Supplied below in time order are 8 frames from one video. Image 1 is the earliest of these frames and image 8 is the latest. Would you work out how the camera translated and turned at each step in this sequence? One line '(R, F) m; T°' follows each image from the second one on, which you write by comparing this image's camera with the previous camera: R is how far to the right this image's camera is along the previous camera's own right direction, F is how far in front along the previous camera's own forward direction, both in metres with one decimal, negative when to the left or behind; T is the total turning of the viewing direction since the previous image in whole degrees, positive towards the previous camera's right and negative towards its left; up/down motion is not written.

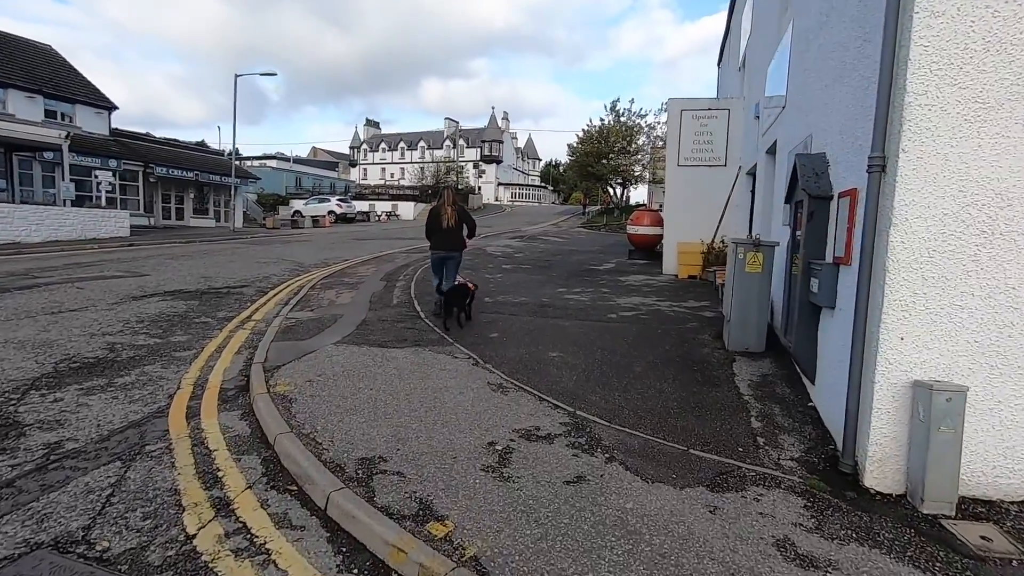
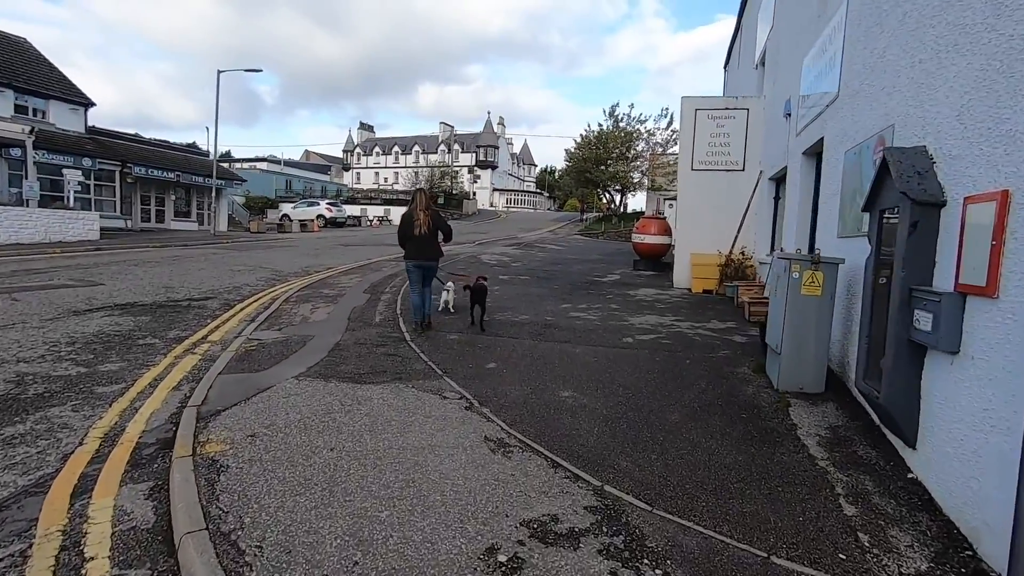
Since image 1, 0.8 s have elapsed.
(-0.1, +1.2) m; +1°
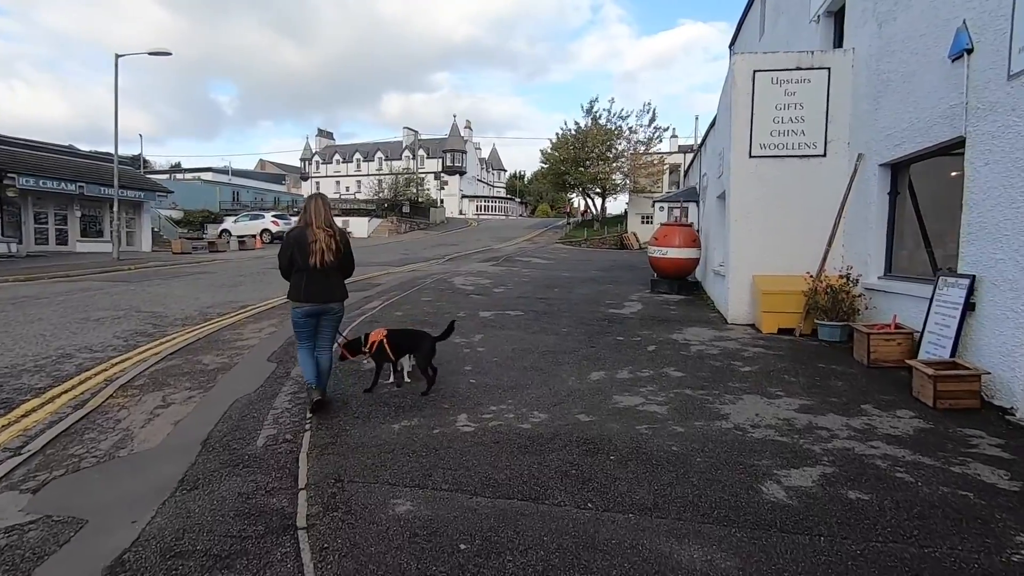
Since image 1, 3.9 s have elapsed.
(-0.2, +3.8) m; +3°
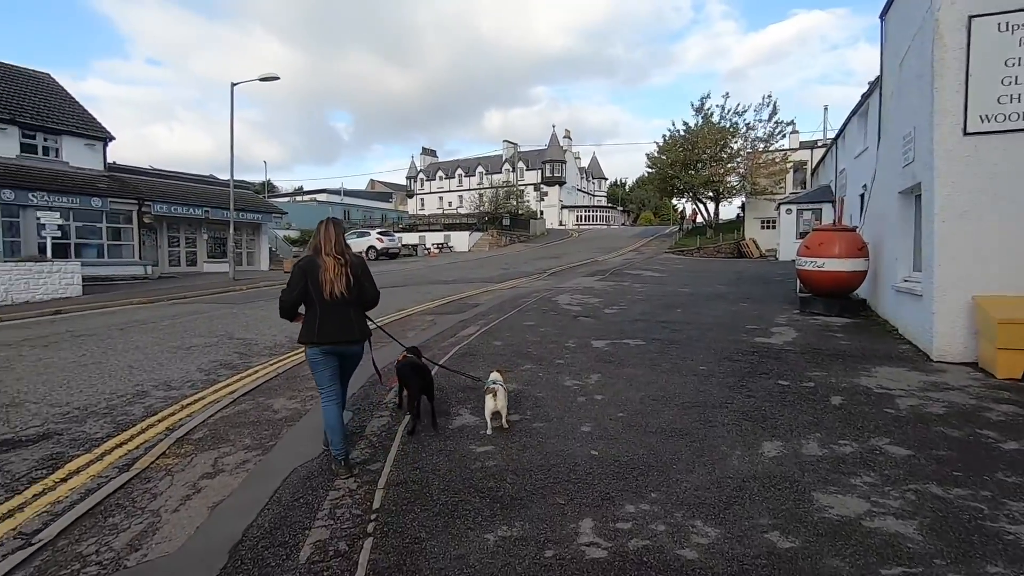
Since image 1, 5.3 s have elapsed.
(-0.3, +1.5) m; -11°
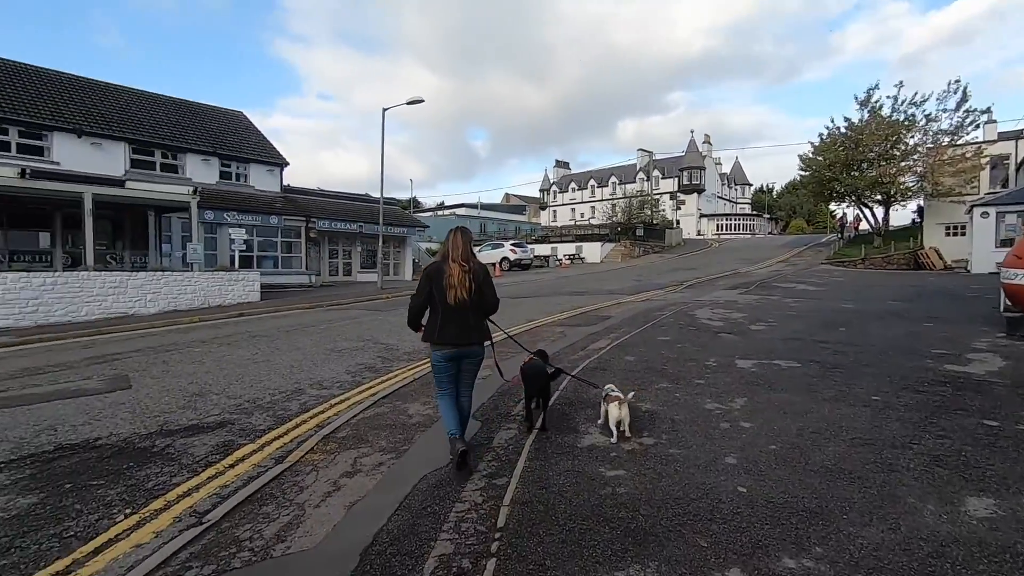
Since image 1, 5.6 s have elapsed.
(0.0, +0.2) m; -14°
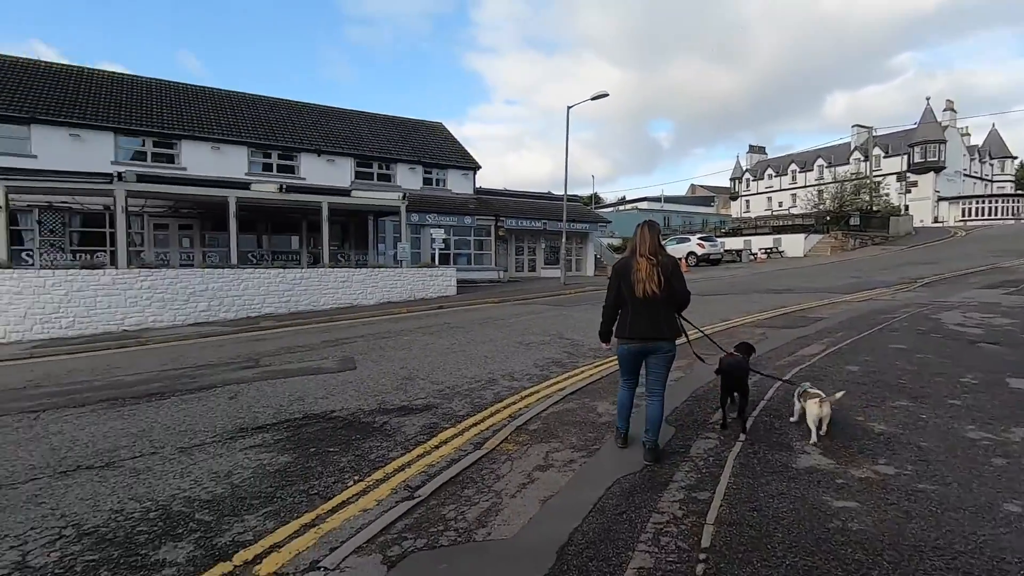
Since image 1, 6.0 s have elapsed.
(-0.1, +0.1) m; -19°
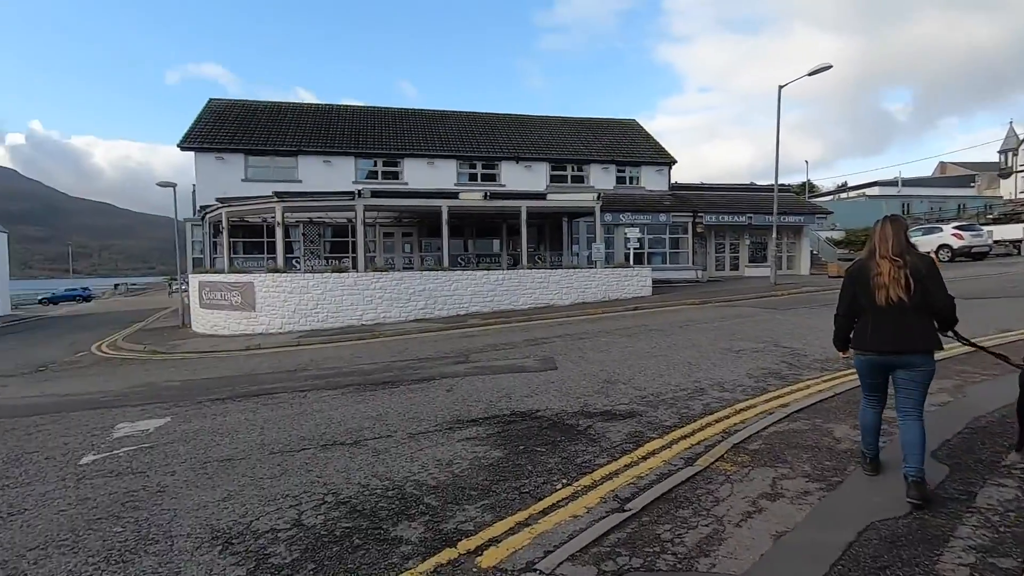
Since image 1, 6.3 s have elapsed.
(-0.2, +0.1) m; -20°
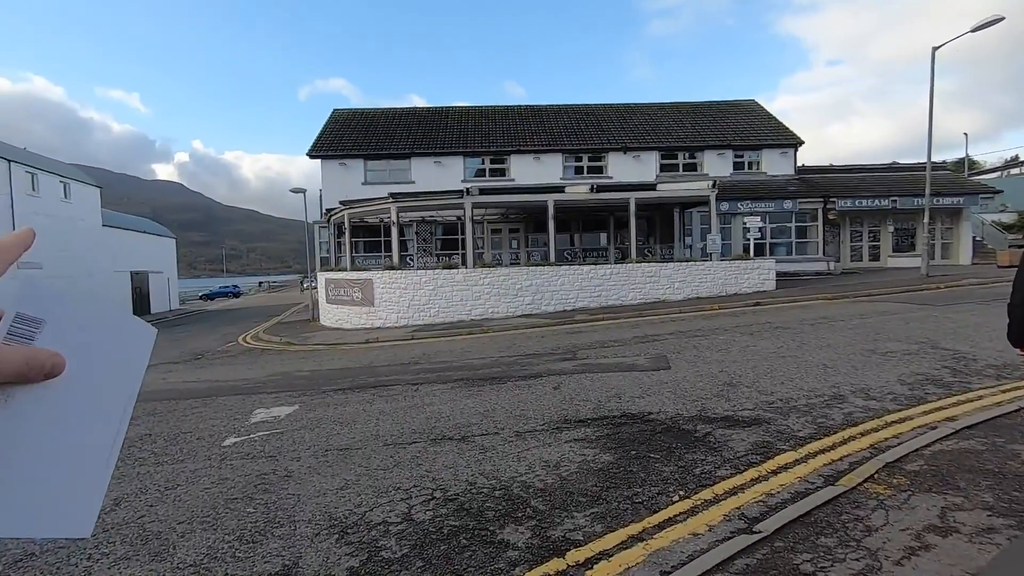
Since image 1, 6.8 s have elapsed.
(0.0, +0.2) m; -11°
